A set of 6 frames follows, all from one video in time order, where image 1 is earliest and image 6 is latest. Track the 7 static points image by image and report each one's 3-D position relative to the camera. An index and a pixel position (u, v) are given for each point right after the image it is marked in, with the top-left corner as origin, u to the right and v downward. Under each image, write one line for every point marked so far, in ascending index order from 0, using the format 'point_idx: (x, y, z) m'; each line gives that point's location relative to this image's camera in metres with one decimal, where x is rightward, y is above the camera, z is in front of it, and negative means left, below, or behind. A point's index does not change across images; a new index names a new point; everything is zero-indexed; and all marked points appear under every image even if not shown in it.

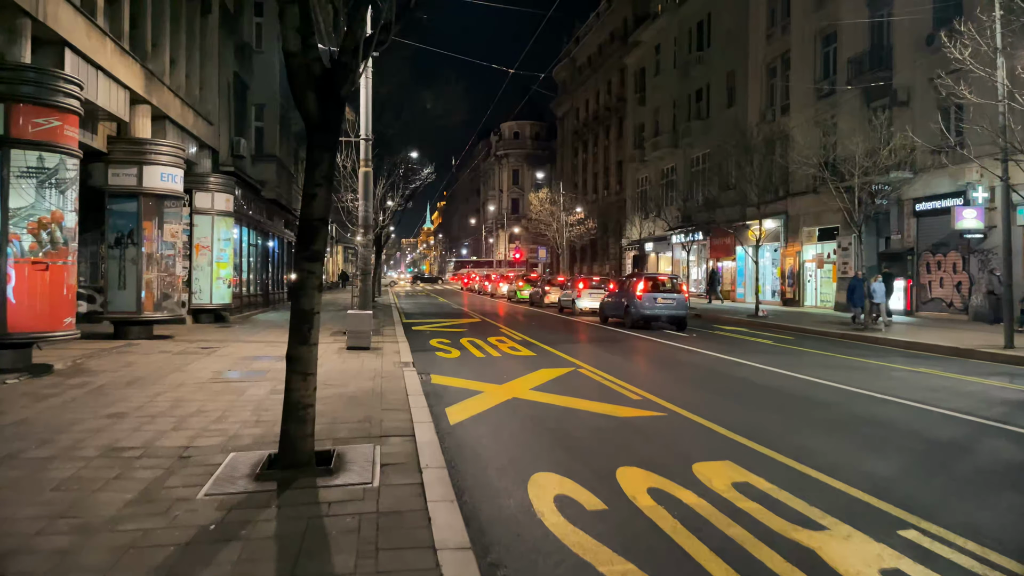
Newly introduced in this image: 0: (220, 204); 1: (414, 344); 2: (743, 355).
0: (-7.6, +2.2, +18.4) m
1: (-2.1, -1.2, +15.3) m
2: (+4.6, -1.4, +14.2) m
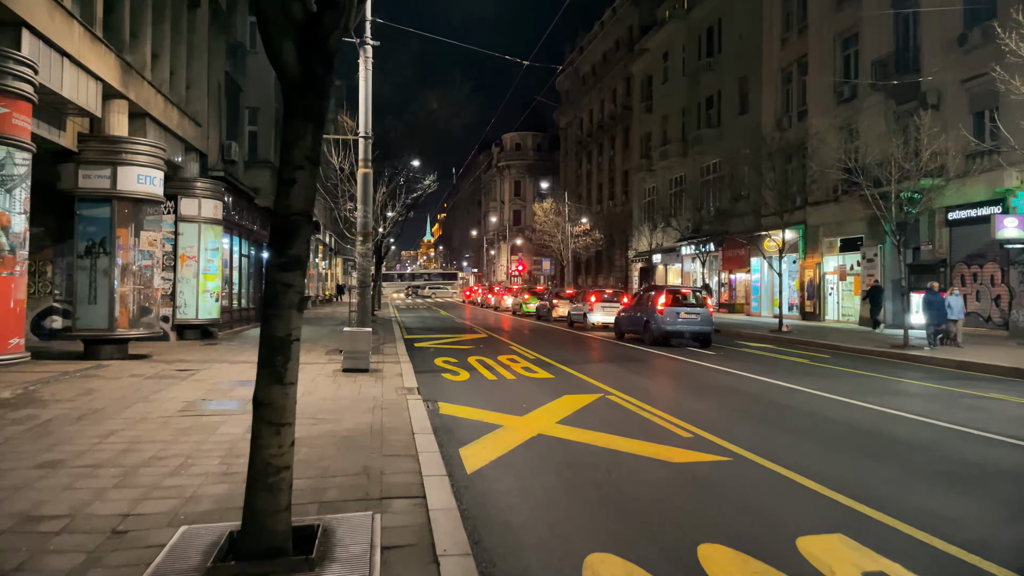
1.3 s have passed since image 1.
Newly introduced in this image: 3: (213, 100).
0: (-7.3, +1.8, +17.0) m
1: (-1.9, -1.5, +13.9) m
2: (+4.9, -1.6, +12.8) m
3: (-7.8, +4.9, +18.7) m
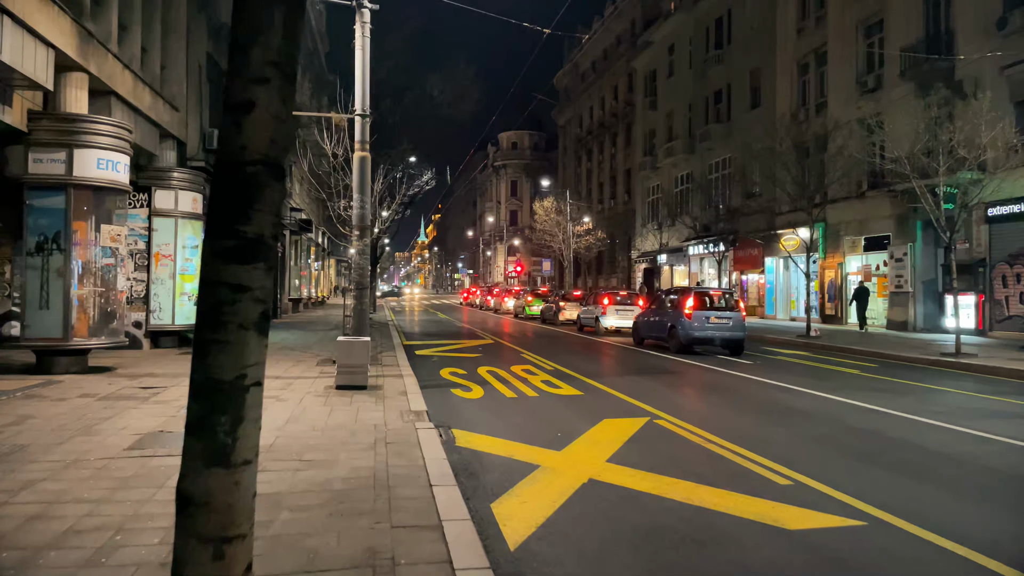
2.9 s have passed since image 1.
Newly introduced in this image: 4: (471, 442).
0: (-7.0, +1.8, +15.3) m
1: (-1.6, -1.5, +12.2) m
2: (+5.2, -1.6, +11.2) m
3: (-7.6, +4.9, +16.9) m
4: (-0.4, -1.6, +7.2) m
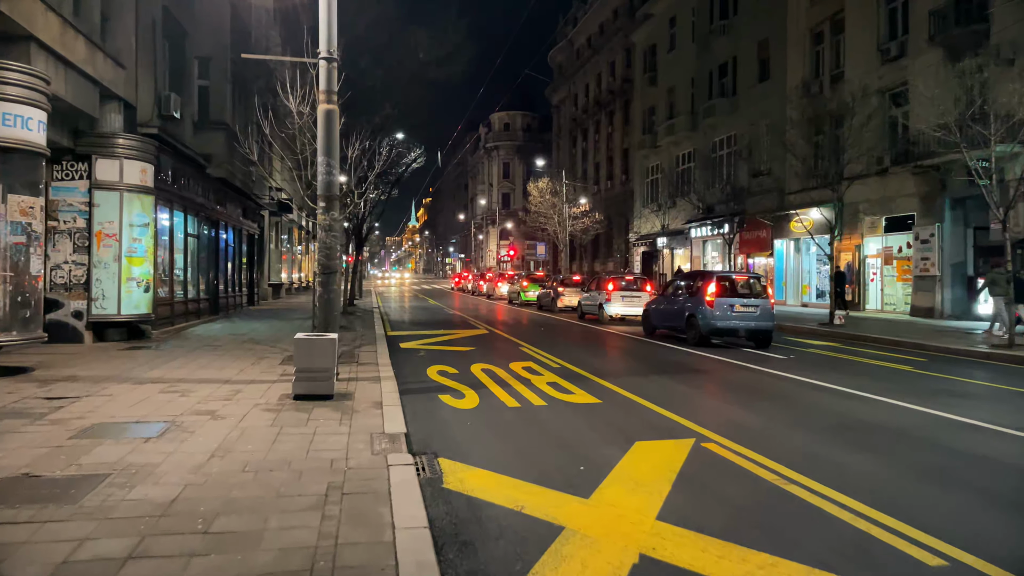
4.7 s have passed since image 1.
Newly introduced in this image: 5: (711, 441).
0: (-7.1, +2.1, +13.2) m
1: (-1.6, -1.3, +10.3) m
2: (+5.2, -1.4, +9.4) m
3: (-7.7, +5.2, +14.8) m
4: (-0.4, -1.4, +5.2) m
5: (+1.8, -1.4, +6.4) m
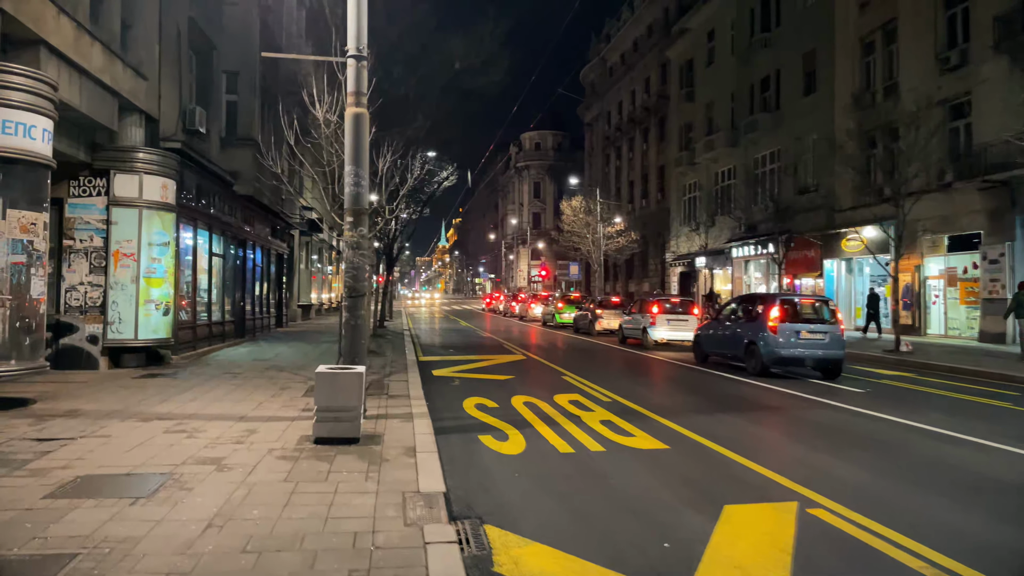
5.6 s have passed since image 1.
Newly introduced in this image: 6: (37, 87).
0: (-6.3, +1.7, +12.5) m
1: (-1.0, -1.6, +9.2) m
2: (+5.8, -1.7, +8.0) m
3: (-6.8, +4.7, +14.2) m
4: (0.0, -1.6, +4.1) m
5: (+2.2, -1.6, +5.2) m
6: (-5.5, +2.3, +8.3) m
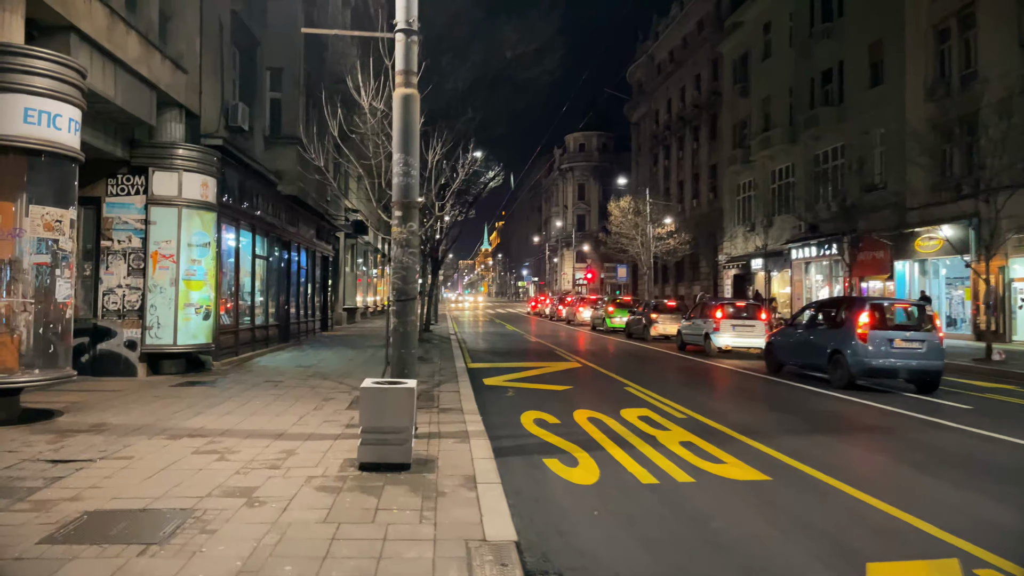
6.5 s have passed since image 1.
0: (-5.4, +1.6, +11.9) m
1: (-0.2, -1.7, +8.3) m
2: (+6.5, -1.8, +6.7) m
3: (-5.8, +4.7, +13.6) m
4: (+0.5, -1.6, +3.2) m
5: (+2.8, -1.6, +4.1) m
6: (-4.8, +2.3, +7.6) m
